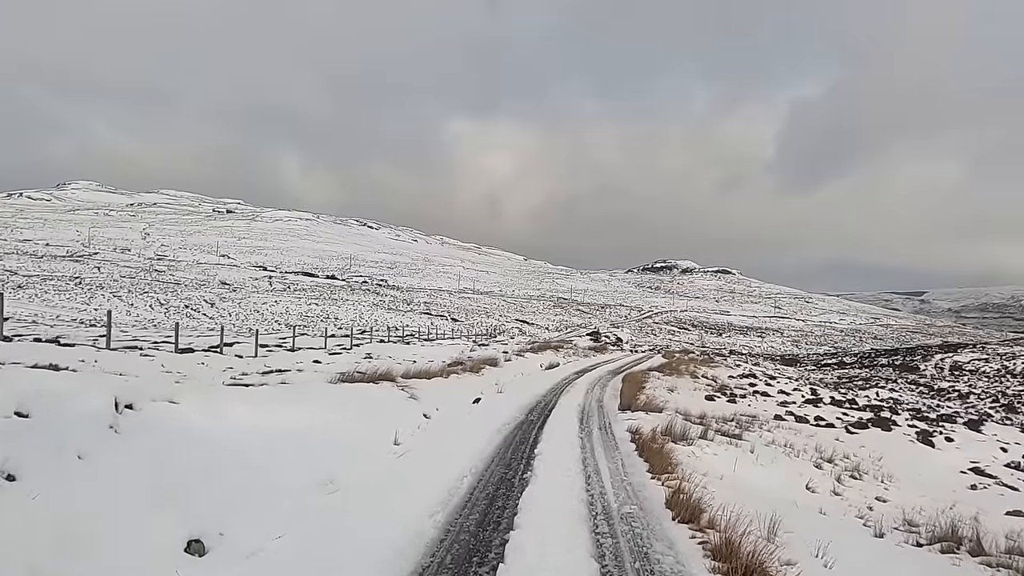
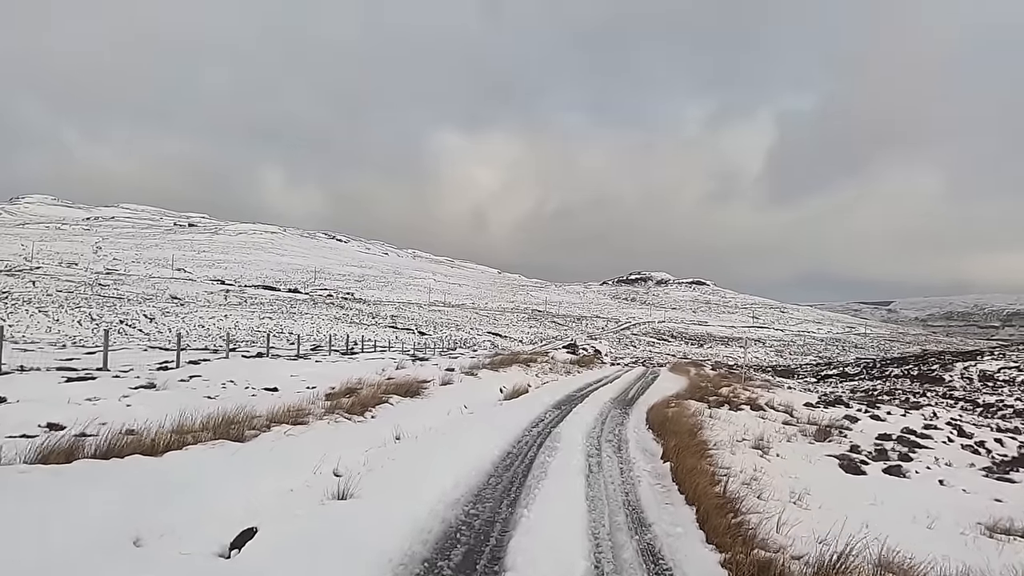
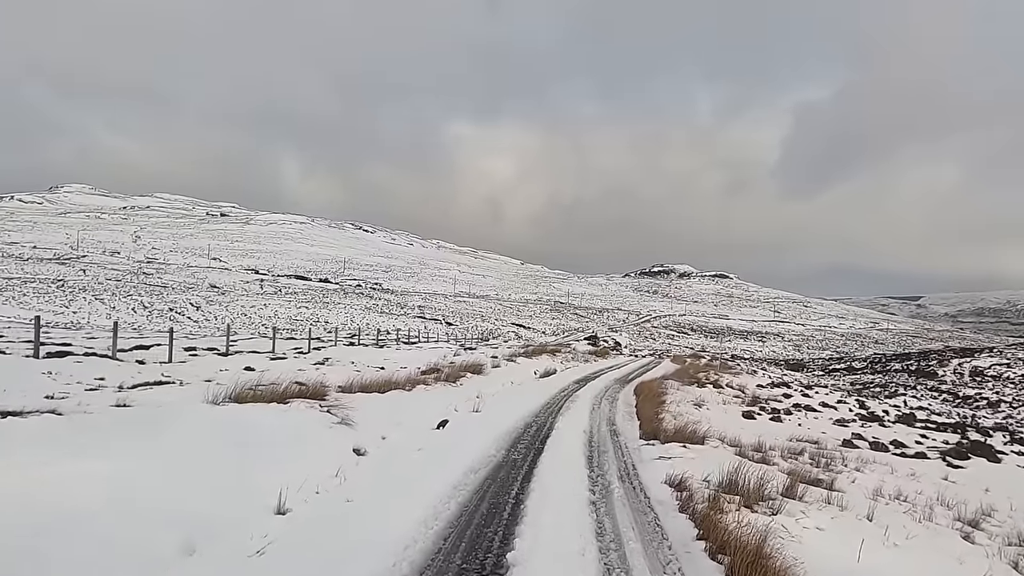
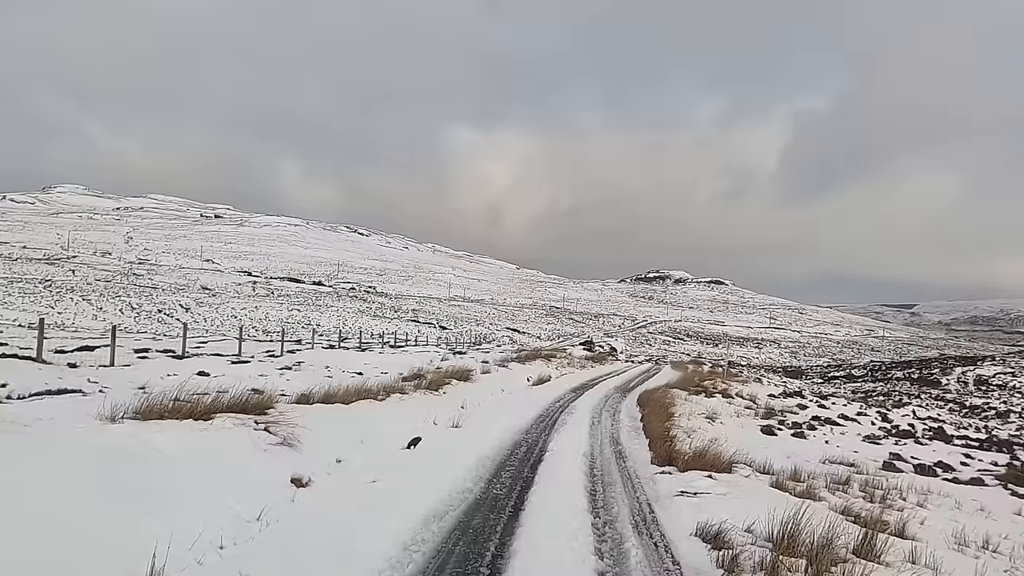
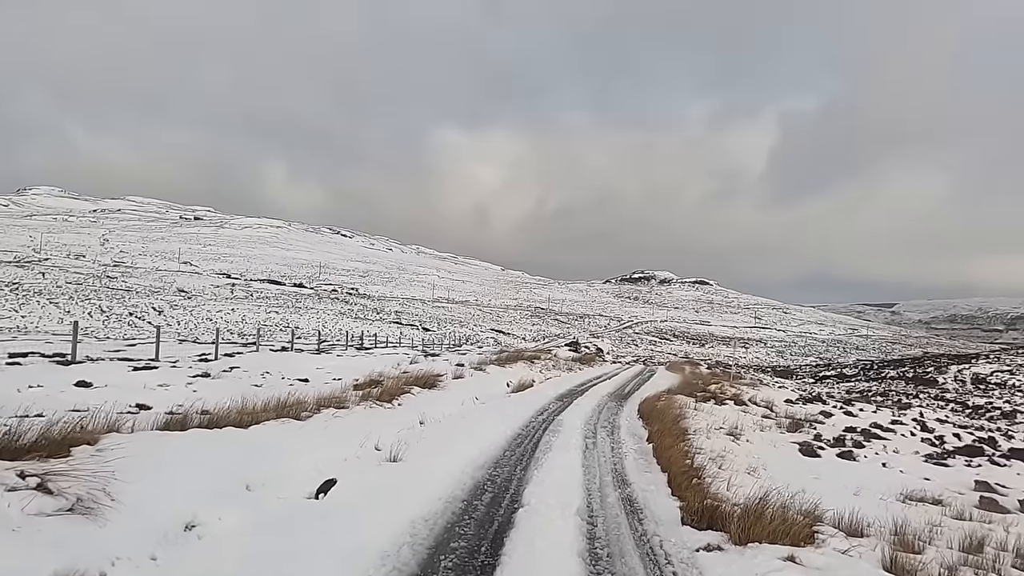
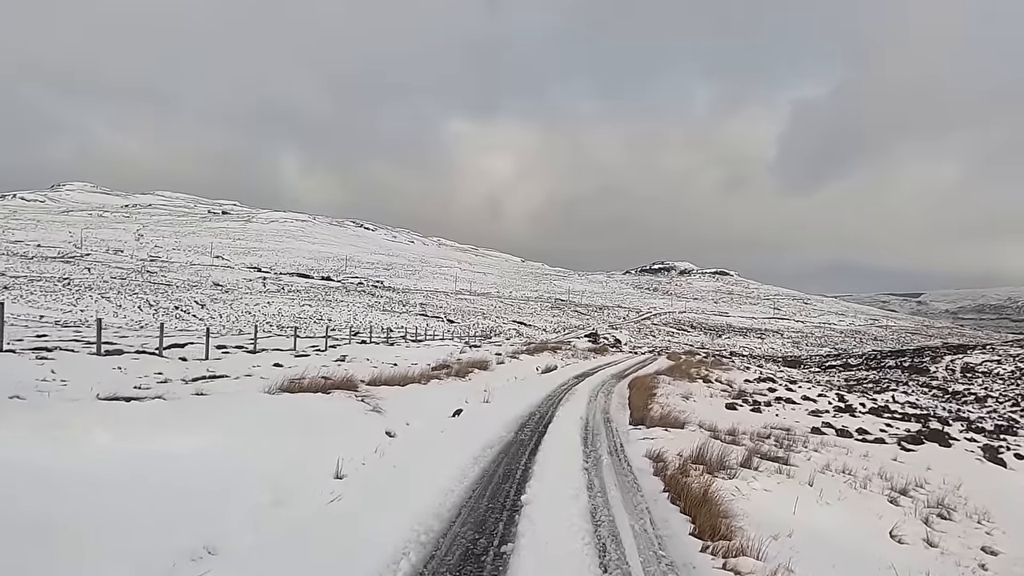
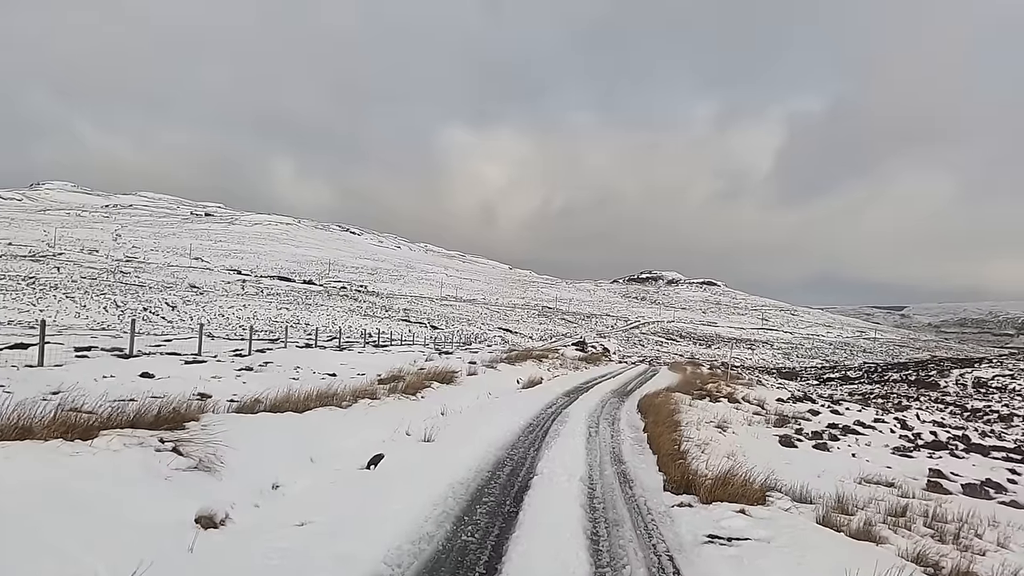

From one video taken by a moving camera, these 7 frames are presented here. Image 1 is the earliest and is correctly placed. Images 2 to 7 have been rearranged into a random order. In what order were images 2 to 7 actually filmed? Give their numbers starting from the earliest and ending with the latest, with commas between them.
6, 3, 4, 7, 5, 2
